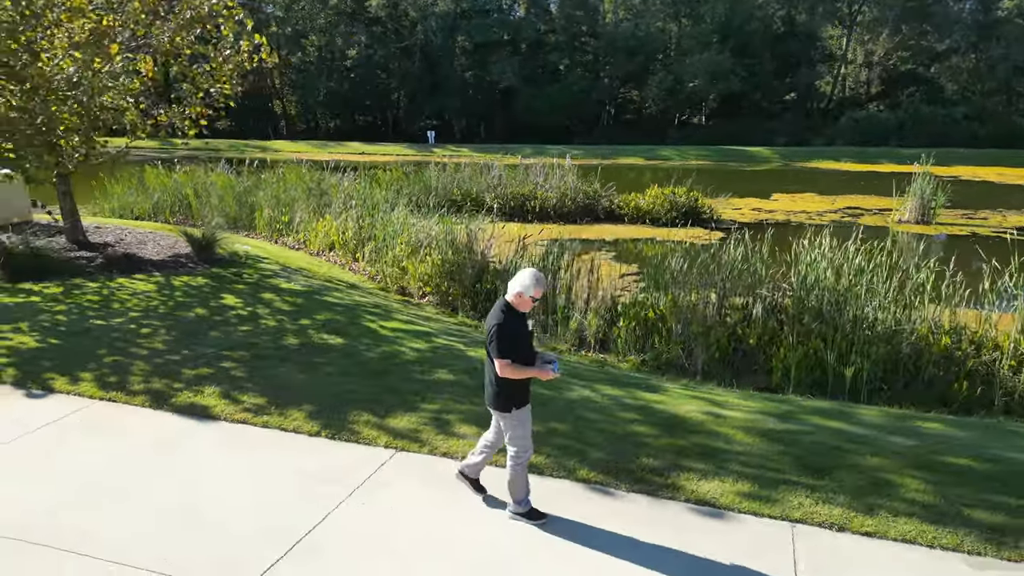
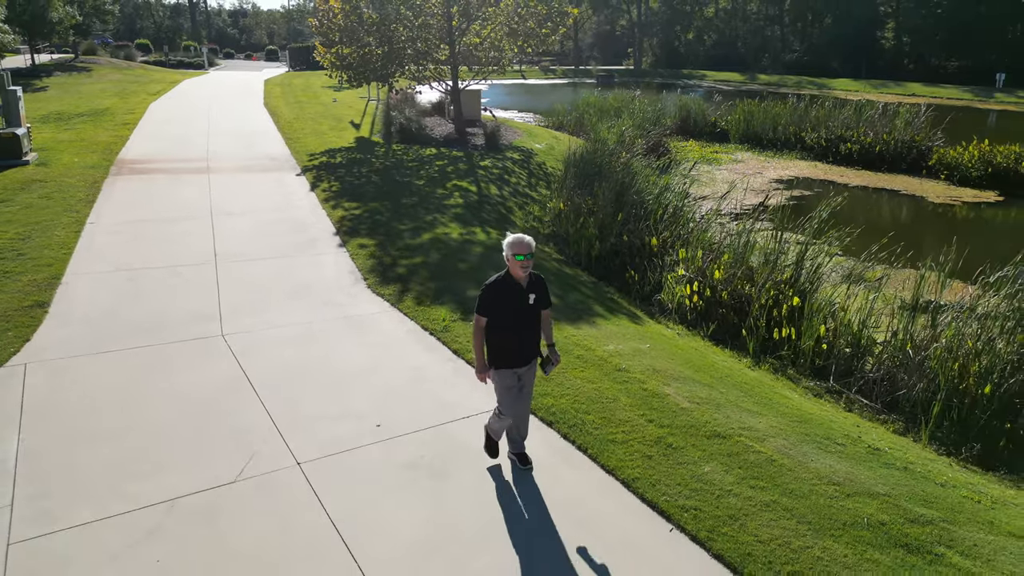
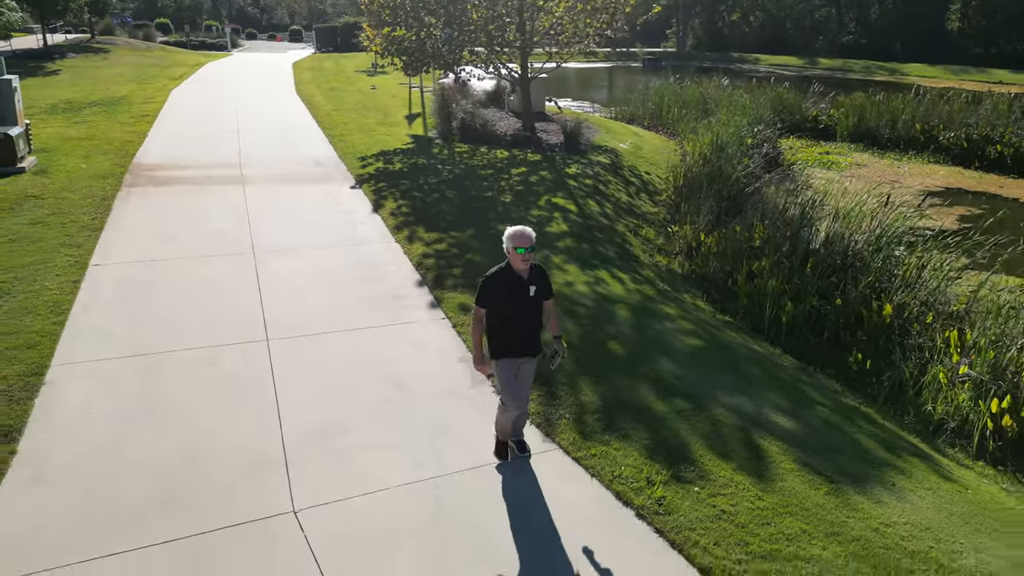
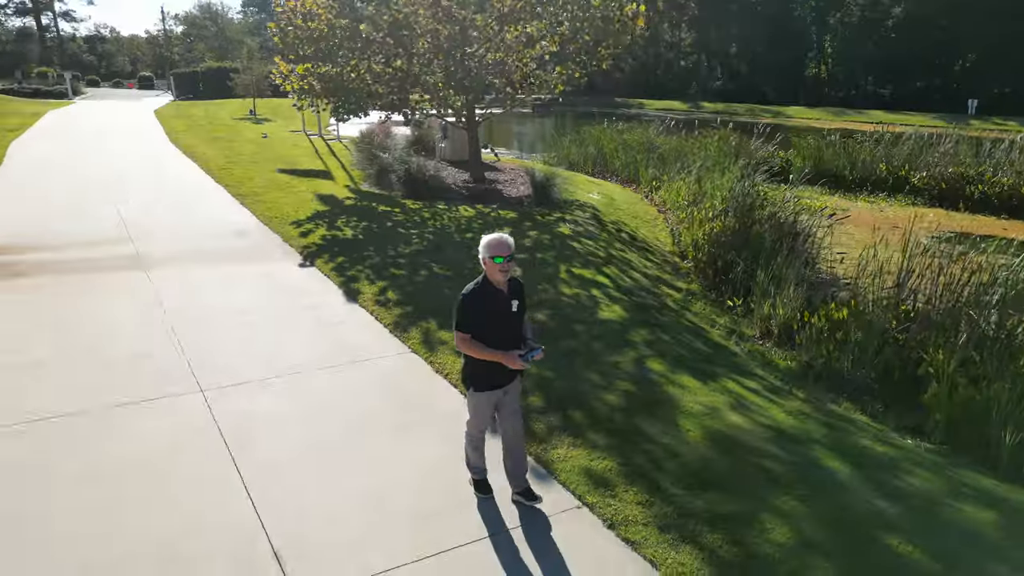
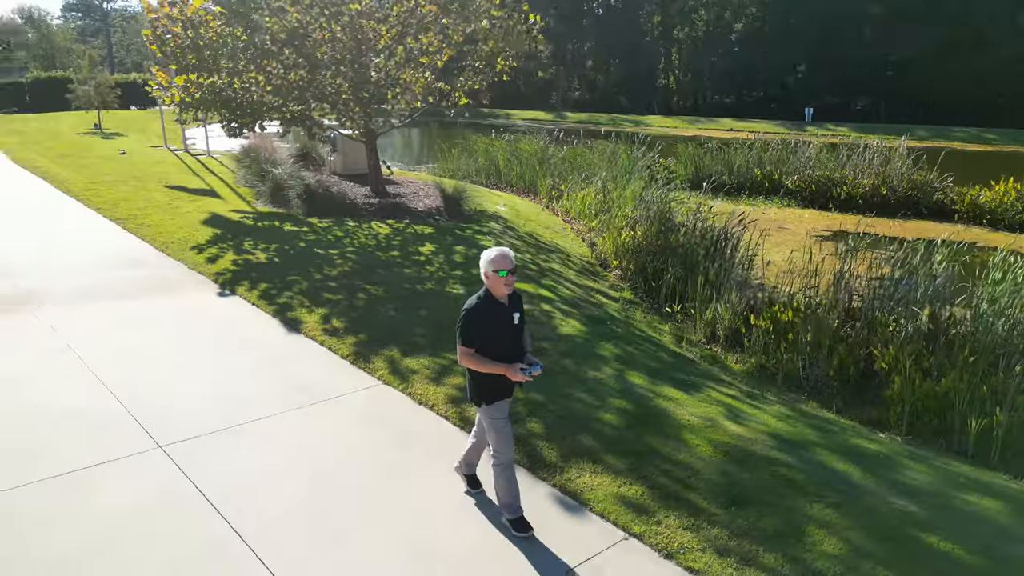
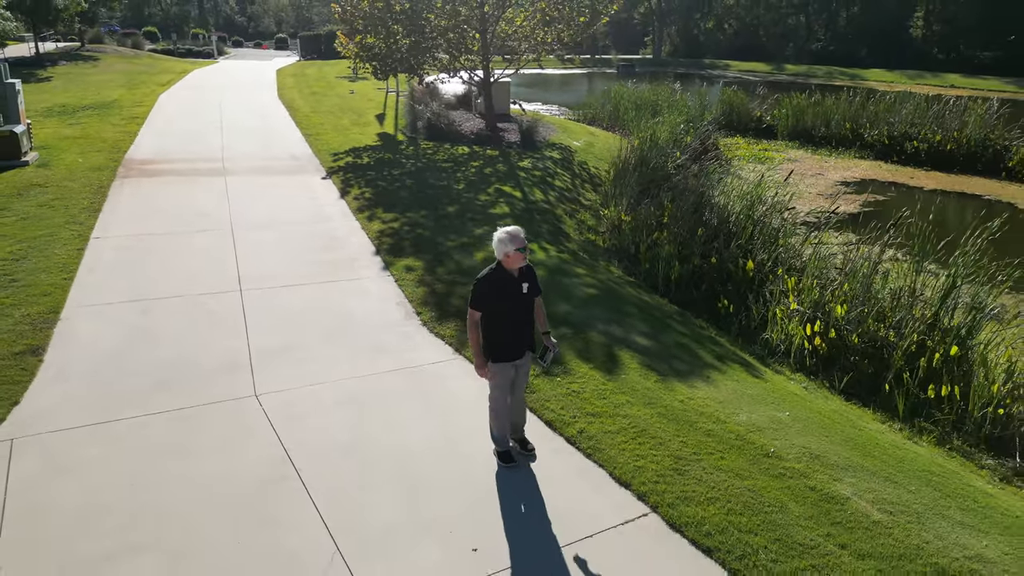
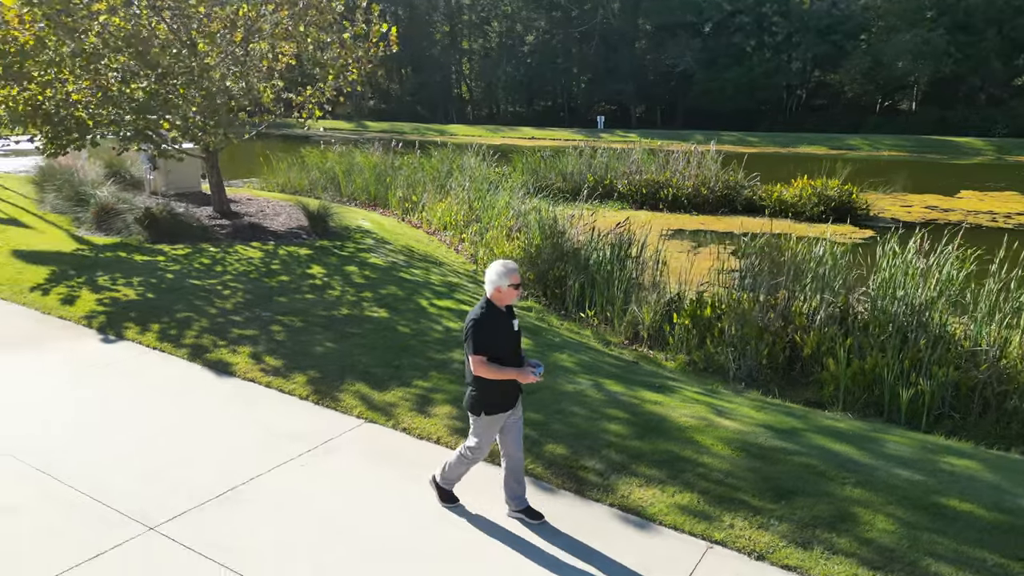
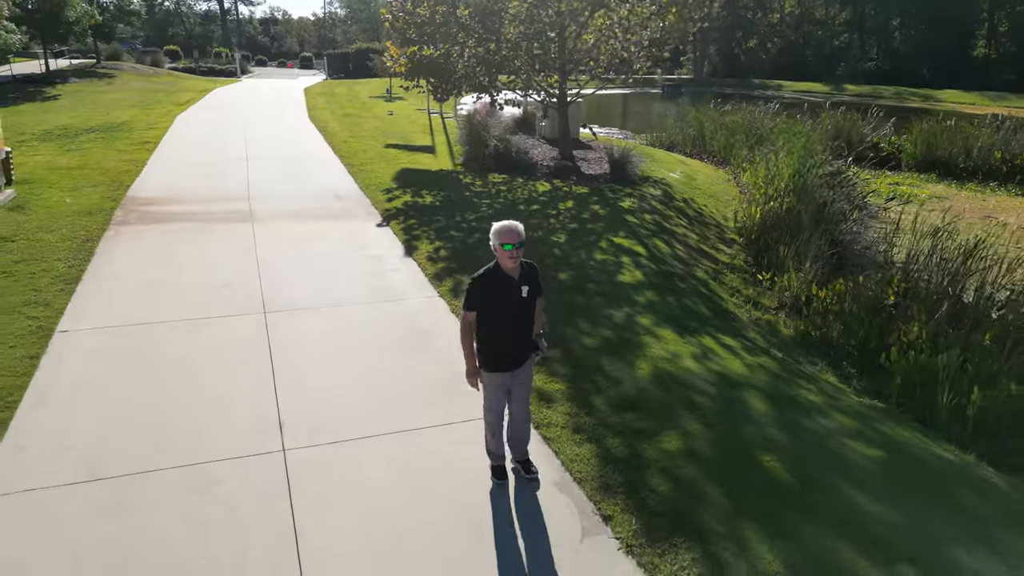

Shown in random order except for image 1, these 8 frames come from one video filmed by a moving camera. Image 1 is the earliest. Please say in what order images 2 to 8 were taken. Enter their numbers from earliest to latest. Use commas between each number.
7, 5, 4, 8, 3, 6, 2
